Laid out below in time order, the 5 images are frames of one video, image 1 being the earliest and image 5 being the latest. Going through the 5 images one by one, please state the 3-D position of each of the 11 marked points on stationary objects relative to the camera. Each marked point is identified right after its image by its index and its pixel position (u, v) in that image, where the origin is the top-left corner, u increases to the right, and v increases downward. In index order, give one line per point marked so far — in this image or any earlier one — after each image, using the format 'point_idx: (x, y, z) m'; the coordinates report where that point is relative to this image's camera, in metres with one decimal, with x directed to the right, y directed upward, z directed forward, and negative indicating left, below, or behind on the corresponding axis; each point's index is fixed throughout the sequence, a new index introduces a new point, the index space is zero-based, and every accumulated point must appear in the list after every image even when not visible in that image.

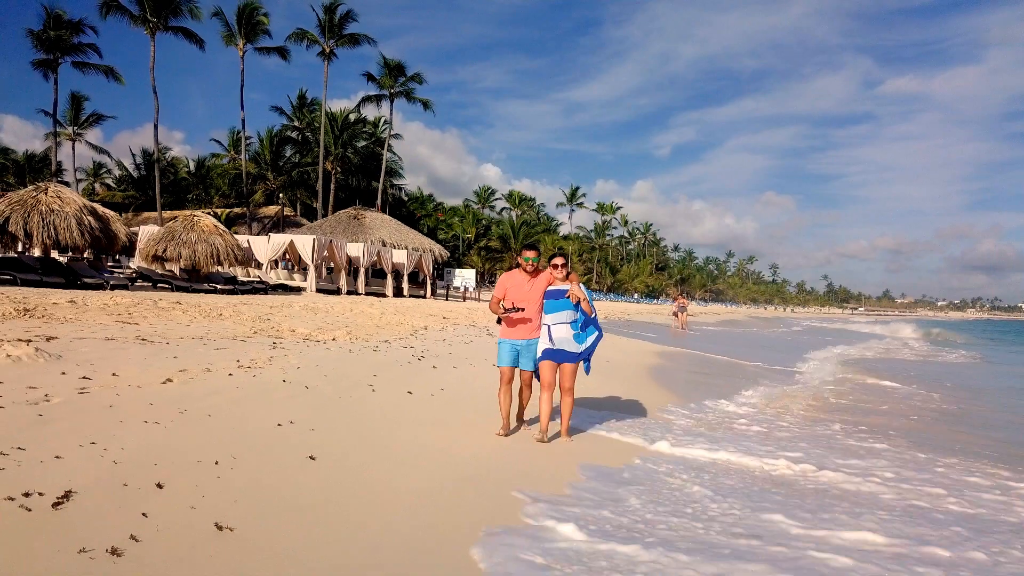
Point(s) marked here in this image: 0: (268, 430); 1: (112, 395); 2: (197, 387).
0: (-1.5, -0.9, +3.9) m
1: (-2.6, -0.7, +4.0) m
2: (-2.3, -0.7, +4.6) m
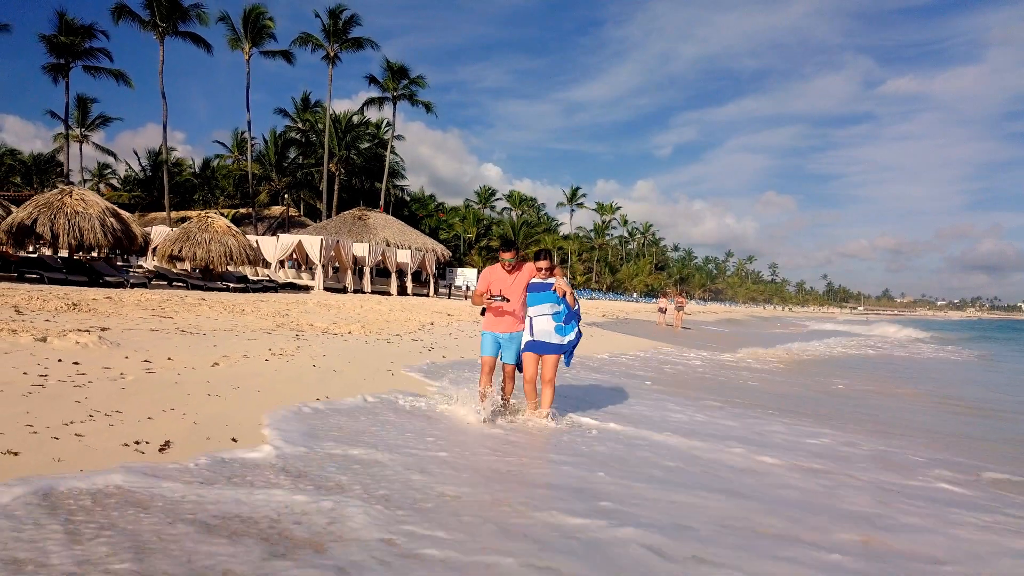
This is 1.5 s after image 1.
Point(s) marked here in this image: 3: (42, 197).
0: (-1.5, -0.8, +4.5) m
1: (-2.6, -0.7, +4.7) m
2: (-2.3, -0.7, +5.2) m
3: (-11.1, +2.2, +14.6) m
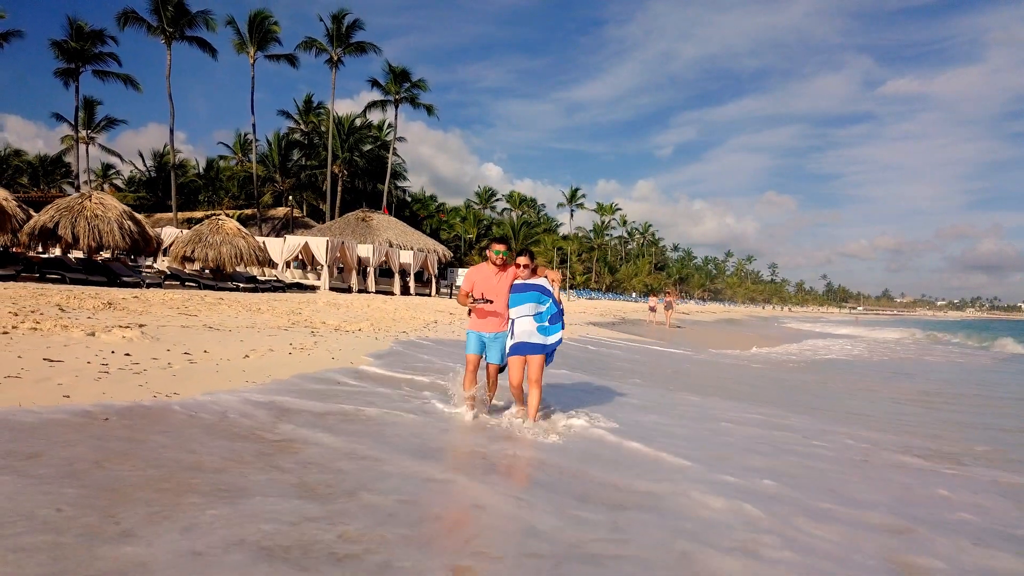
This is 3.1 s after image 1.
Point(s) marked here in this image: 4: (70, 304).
0: (-1.5, -0.9, +5.2) m
1: (-2.6, -0.7, +5.3) m
2: (-2.3, -0.7, +5.9) m
3: (-11.1, +2.2, +15.2) m
4: (-5.5, -0.2, +7.6) m
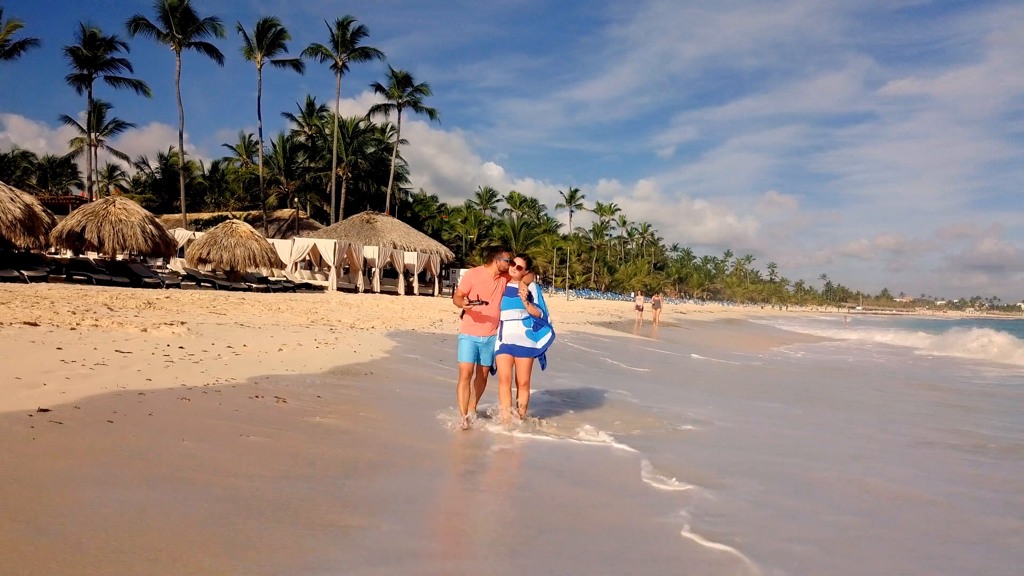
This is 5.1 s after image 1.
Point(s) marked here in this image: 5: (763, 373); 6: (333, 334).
0: (-1.5, -0.9, +6.0) m
1: (-2.6, -0.7, +6.2) m
2: (-2.3, -0.7, +6.7) m
3: (-11.1, +2.2, +16.1) m
4: (-5.5, -0.2, +8.5) m
5: (+5.3, -1.8, +13.1) m
6: (-2.5, -0.7, +8.6) m
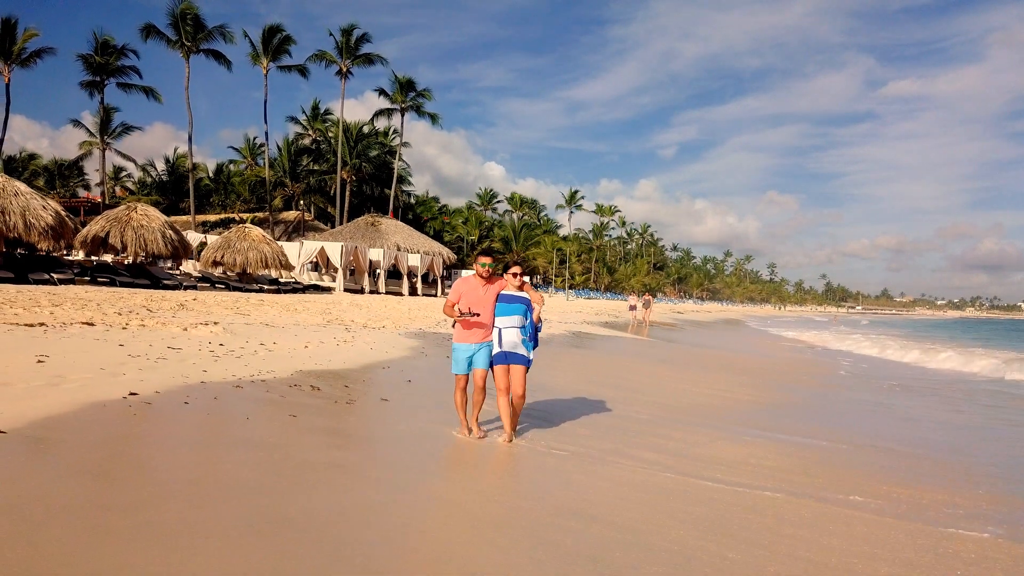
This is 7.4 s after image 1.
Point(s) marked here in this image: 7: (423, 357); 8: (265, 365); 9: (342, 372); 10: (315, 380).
0: (-1.5, -0.9, +6.9) m
1: (-2.6, -0.7, +7.1) m
2: (-2.3, -0.8, +7.6) m
3: (-11.1, +2.1, +16.9) m
4: (-5.5, -0.3, +9.3) m
5: (+5.4, -1.8, +14.0) m
6: (-2.5, -0.7, +9.5) m
7: (-1.2, -0.9, +8.2) m
8: (-2.5, -0.8, +6.2) m
9: (-1.8, -0.9, +6.4) m
10: (-1.9, -0.9, +5.9) m
